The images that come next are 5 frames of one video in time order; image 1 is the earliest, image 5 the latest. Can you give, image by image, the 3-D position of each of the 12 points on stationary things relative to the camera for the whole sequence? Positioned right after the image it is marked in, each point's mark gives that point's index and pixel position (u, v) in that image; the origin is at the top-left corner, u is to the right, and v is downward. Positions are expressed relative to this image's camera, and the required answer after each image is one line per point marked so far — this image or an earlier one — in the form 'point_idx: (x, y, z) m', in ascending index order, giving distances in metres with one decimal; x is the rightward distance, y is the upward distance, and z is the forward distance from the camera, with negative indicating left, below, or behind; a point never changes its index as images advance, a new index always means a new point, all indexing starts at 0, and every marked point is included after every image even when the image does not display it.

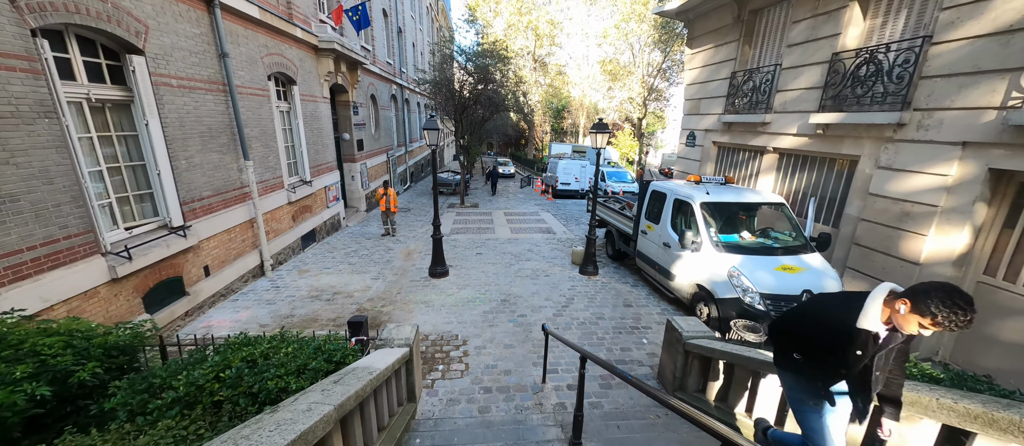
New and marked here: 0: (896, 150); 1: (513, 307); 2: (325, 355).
0: (+6.1, +1.2, +5.7) m
1: (0.0, -1.6, +7.0) m
2: (-1.7, -1.2, +3.1) m
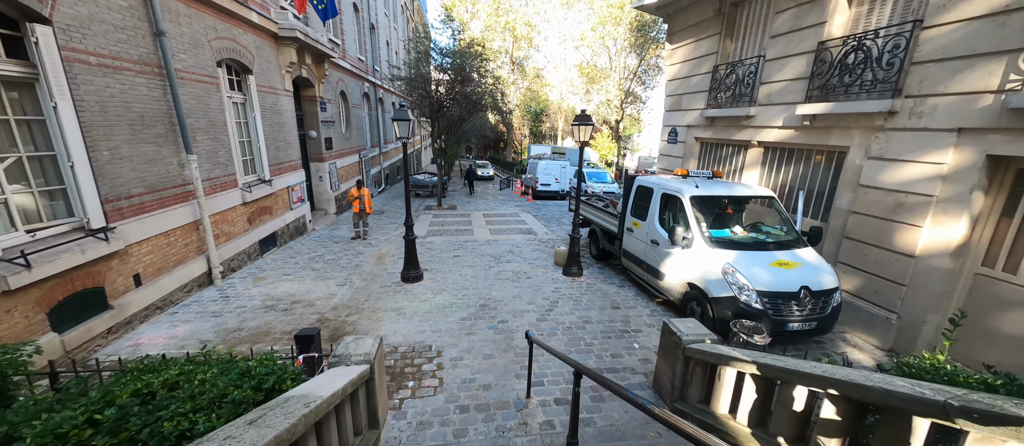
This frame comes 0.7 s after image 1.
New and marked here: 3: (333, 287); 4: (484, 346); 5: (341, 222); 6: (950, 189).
0: (+5.8, +1.3, +5.5) m
1: (-0.3, -1.6, +6.4) m
2: (-1.8, -1.1, +2.5) m
3: (-3.7, -1.3, +7.4) m
4: (-0.4, -1.8, +5.3) m
5: (-6.4, 0.0, +13.4) m
6: (+5.9, +0.5, +4.8) m
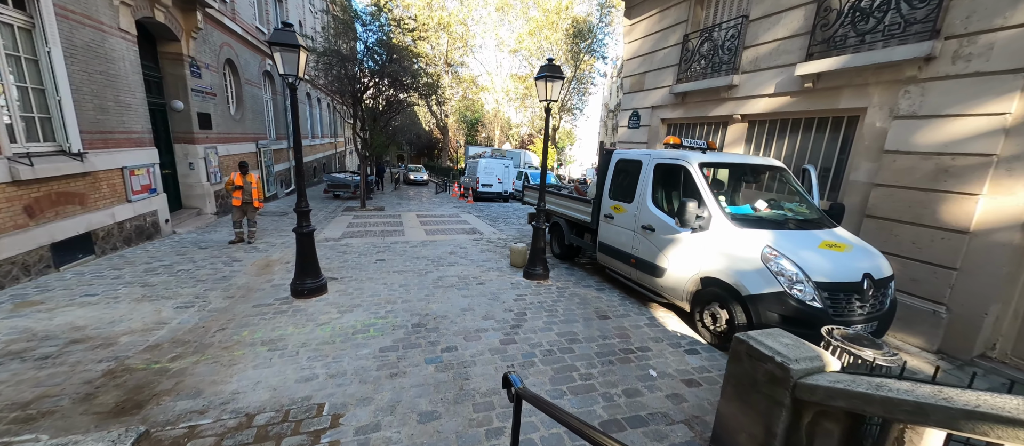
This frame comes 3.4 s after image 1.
0: (+5.2, +1.7, +4.5) m
1: (-0.9, -1.3, +4.2) m
2: (-1.7, -0.7, +0.1) m
3: (-4.5, -1.1, +4.6) m
4: (-0.8, -1.5, +3.1) m
5: (-8.2, 0.0, +10.0) m
6: (+5.5, +0.9, +3.9) m
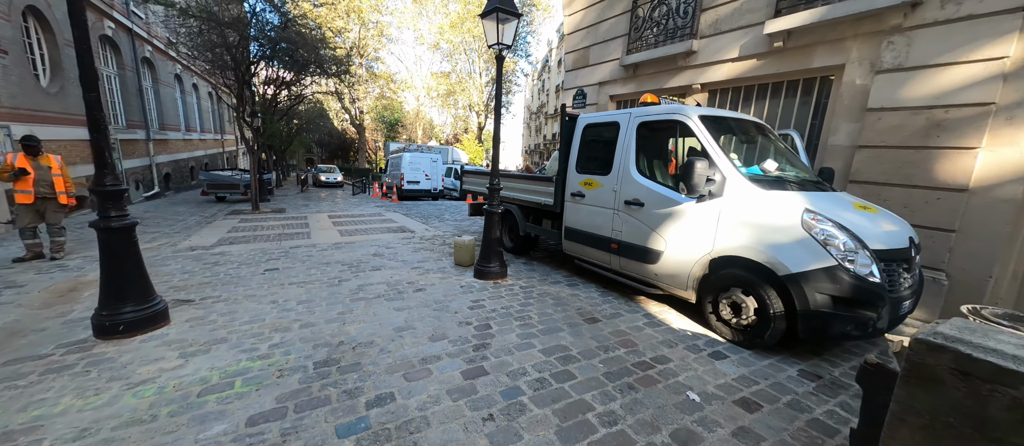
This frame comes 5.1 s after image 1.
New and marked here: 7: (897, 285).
0: (+4.6, +2.1, +4.2) m
1: (-1.2, -1.1, +2.6) m
2: (-1.1, -0.5, -1.6) m
3: (-4.7, -1.1, +2.3) m
4: (-0.8, -1.3, +1.5) m
5: (-9.5, -0.2, +6.8) m
6: (+5.1, +1.3, +3.6) m
7: (+3.2, -0.5, +2.9) m
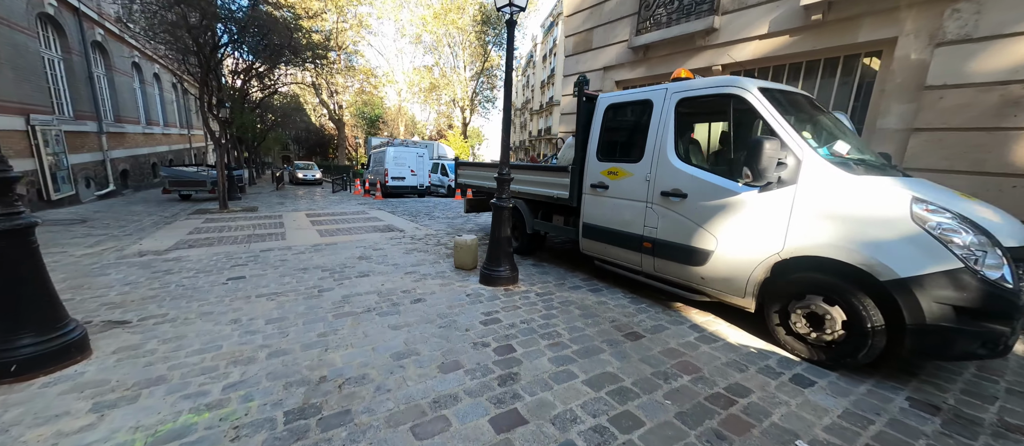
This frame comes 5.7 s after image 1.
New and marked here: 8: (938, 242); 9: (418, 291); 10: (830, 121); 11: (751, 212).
0: (+4.8, +2.2, +3.7) m
1: (-0.9, -1.1, +1.9) m
2: (-0.7, -0.5, -2.3) m
3: (-4.4, -1.1, +1.4) m
4: (-0.5, -1.3, +0.8) m
5: (-9.4, -0.3, +5.7) m
6: (+5.2, +1.4, +3.1) m
7: (+3.4, -0.4, +2.4) m
8: (+2.7, -0.1, +2.3) m
9: (-1.0, -0.8, +4.0) m
10: (+3.1, +1.0, +3.6) m
11: (+2.0, +0.1, +3.0) m
